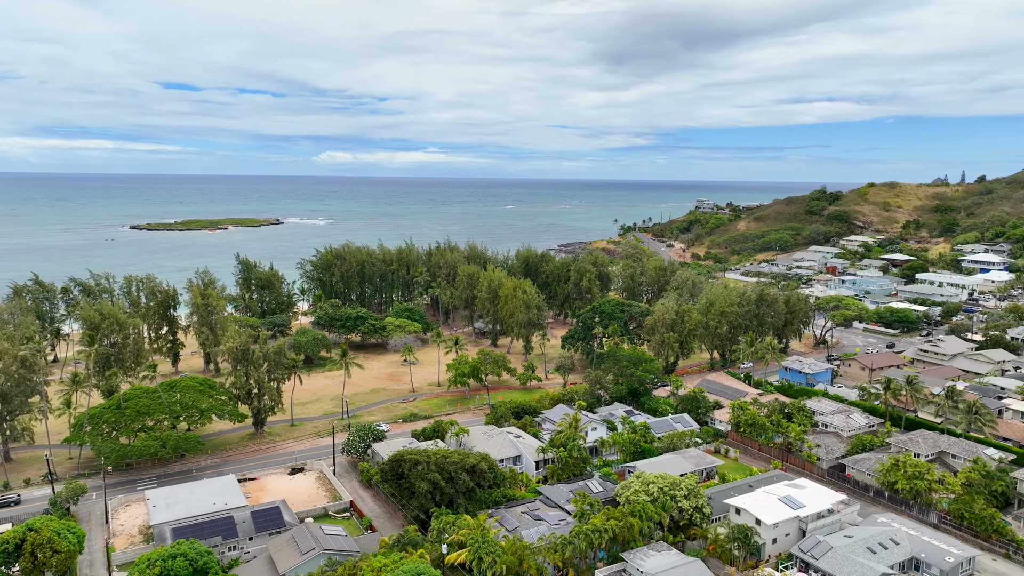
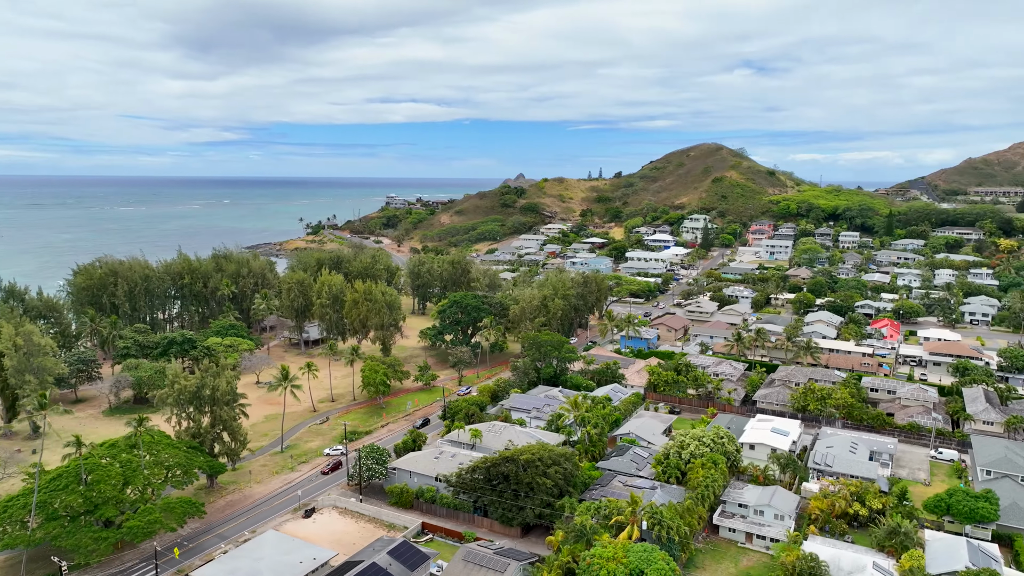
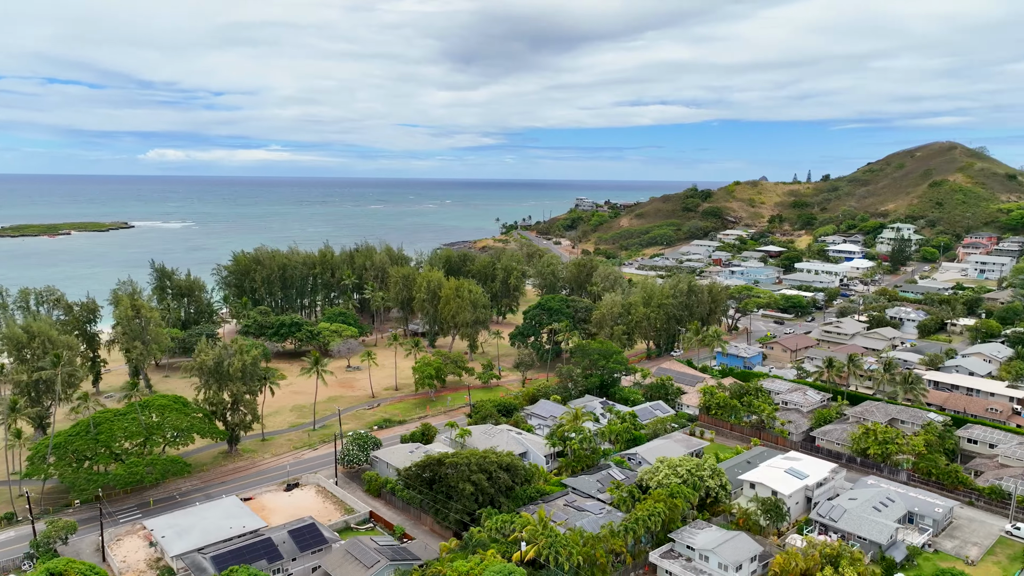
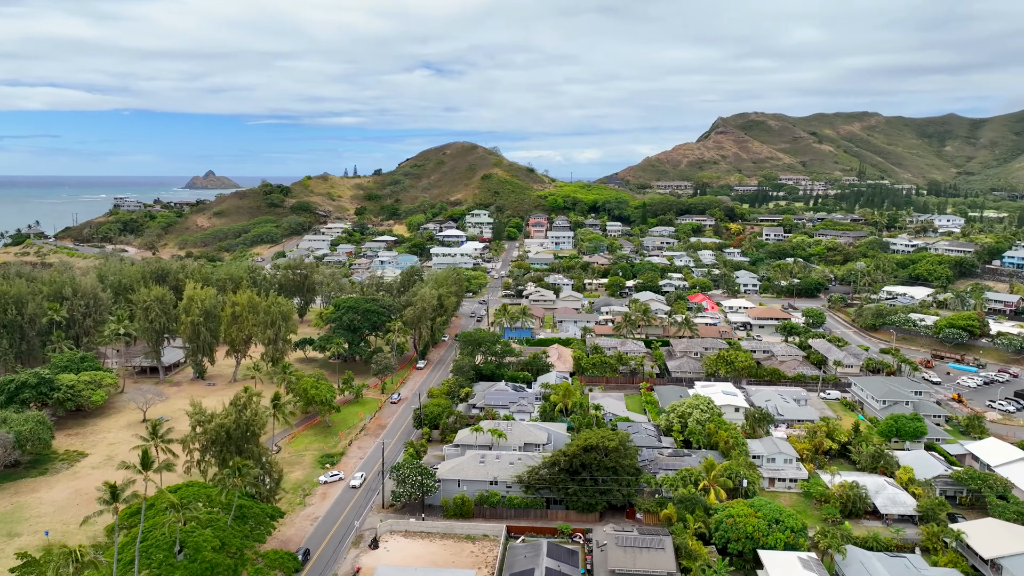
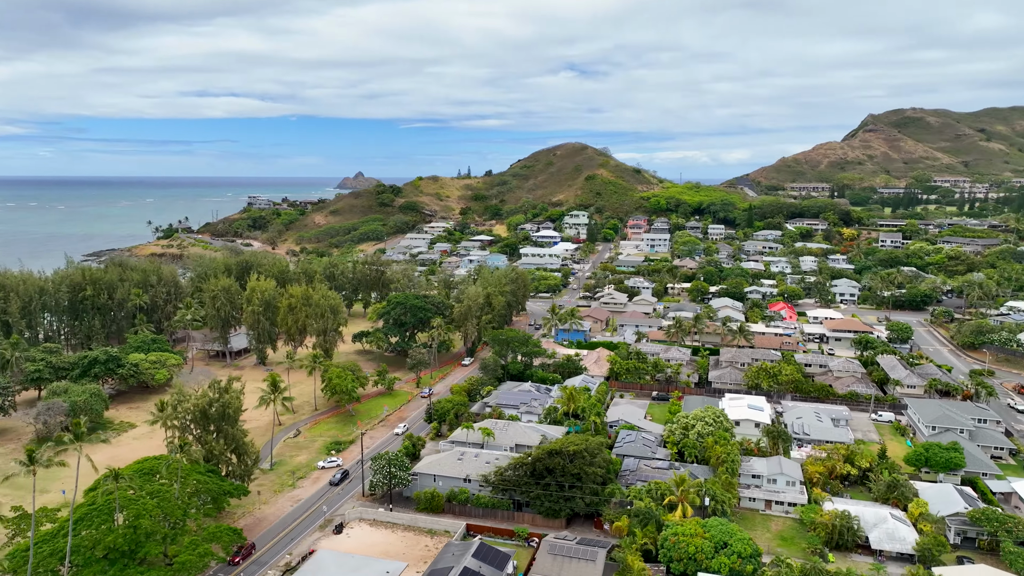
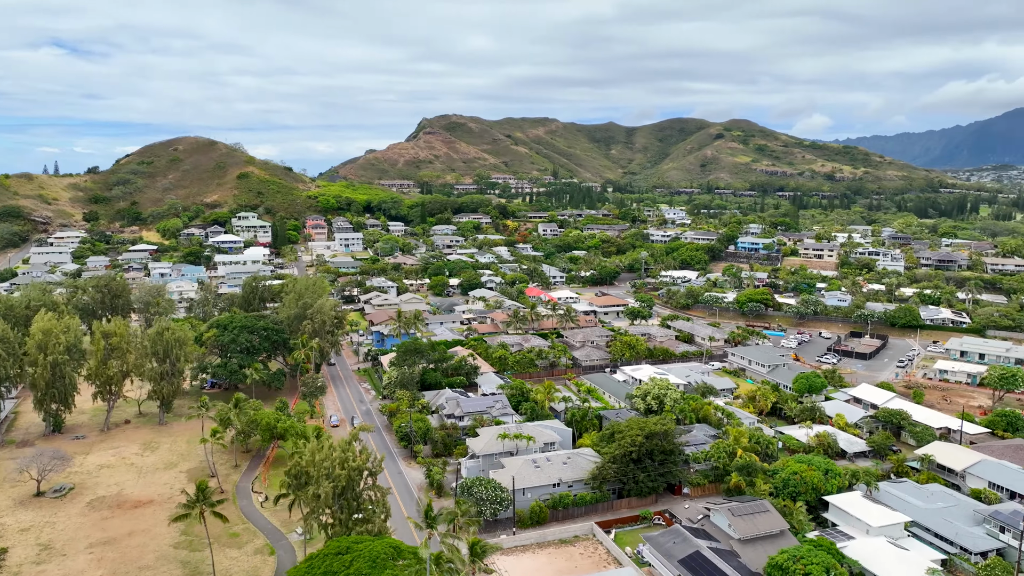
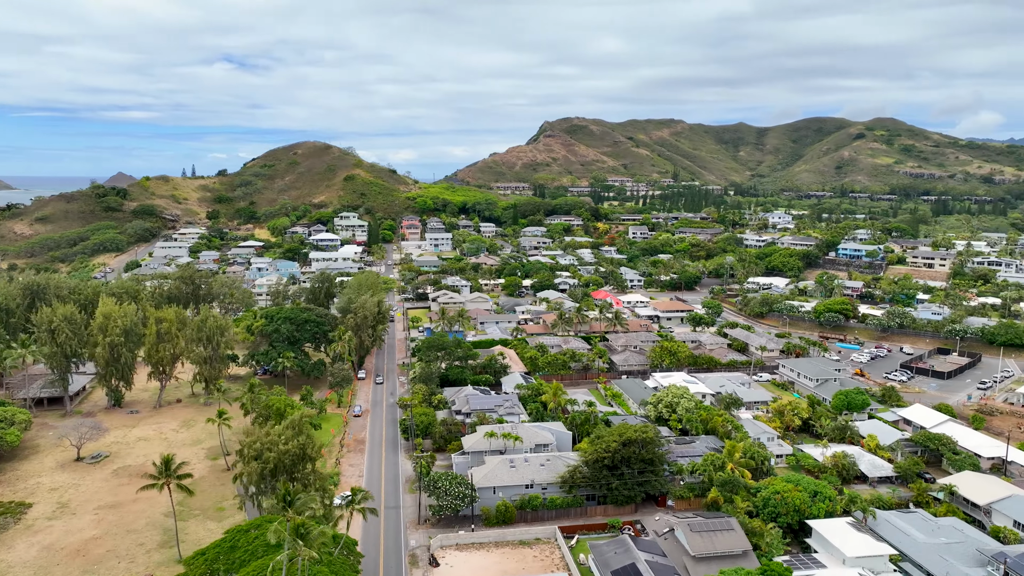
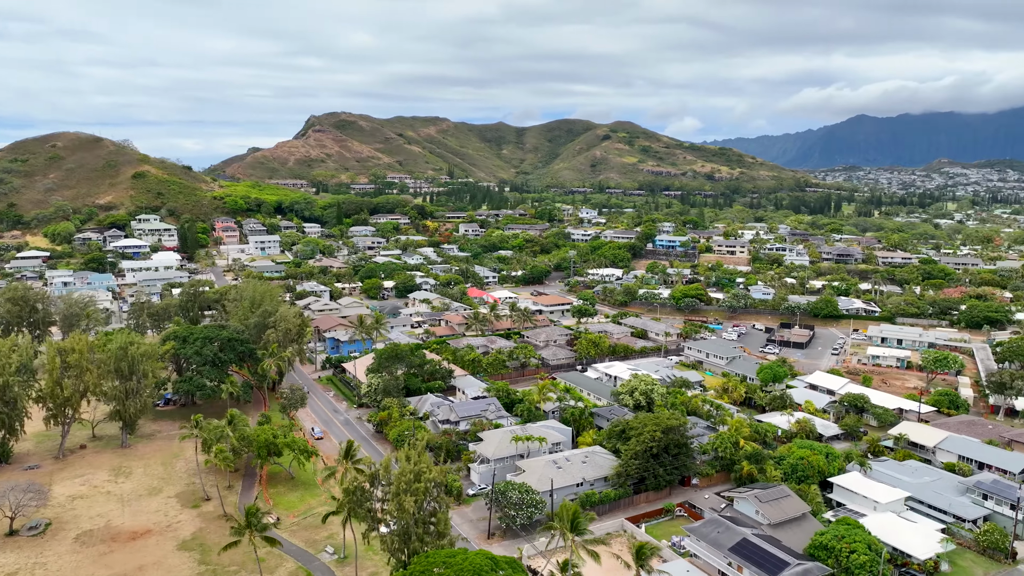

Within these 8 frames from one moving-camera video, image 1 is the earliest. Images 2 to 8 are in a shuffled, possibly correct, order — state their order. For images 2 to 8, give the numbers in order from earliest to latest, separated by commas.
3, 2, 5, 4, 7, 6, 8
